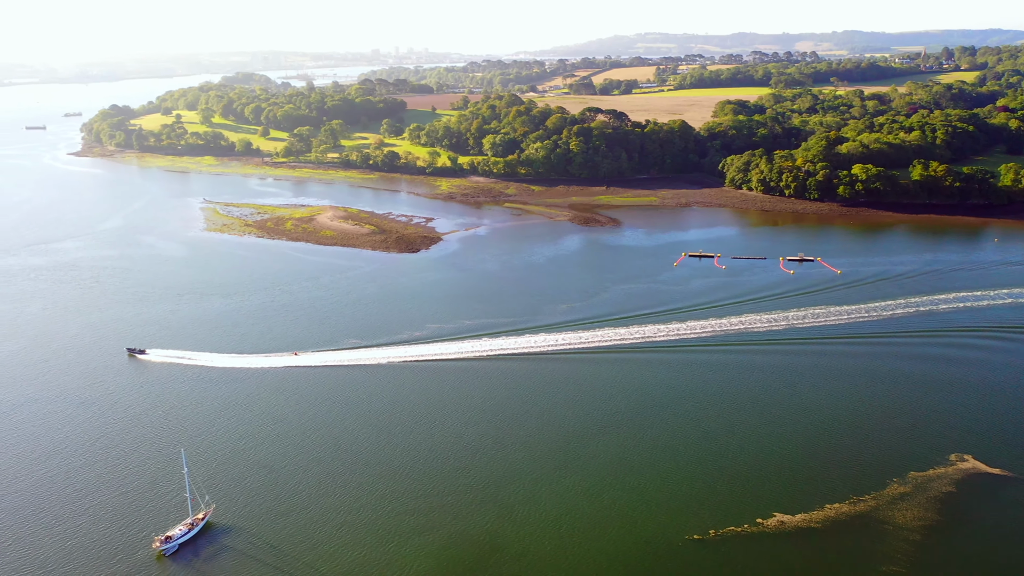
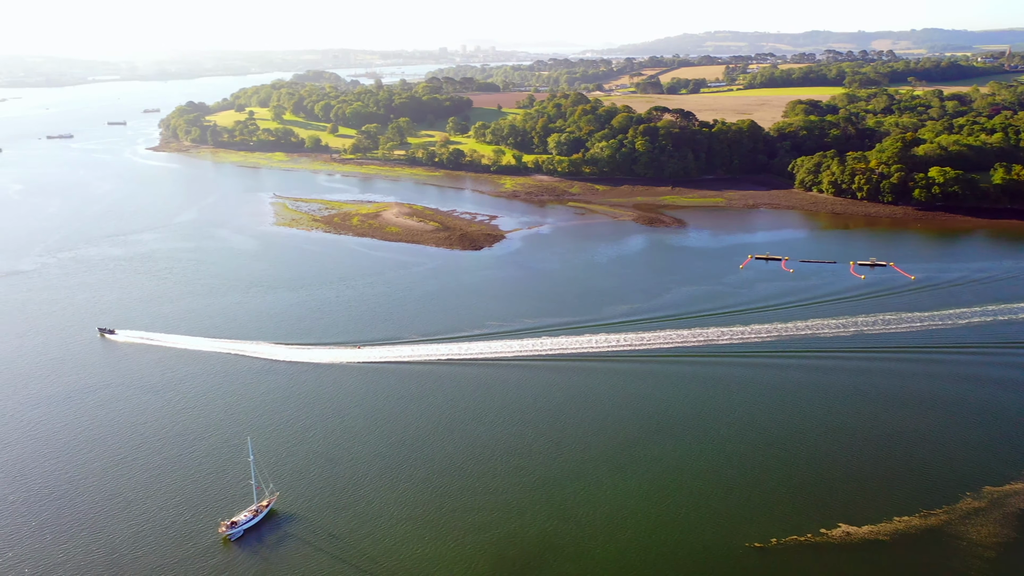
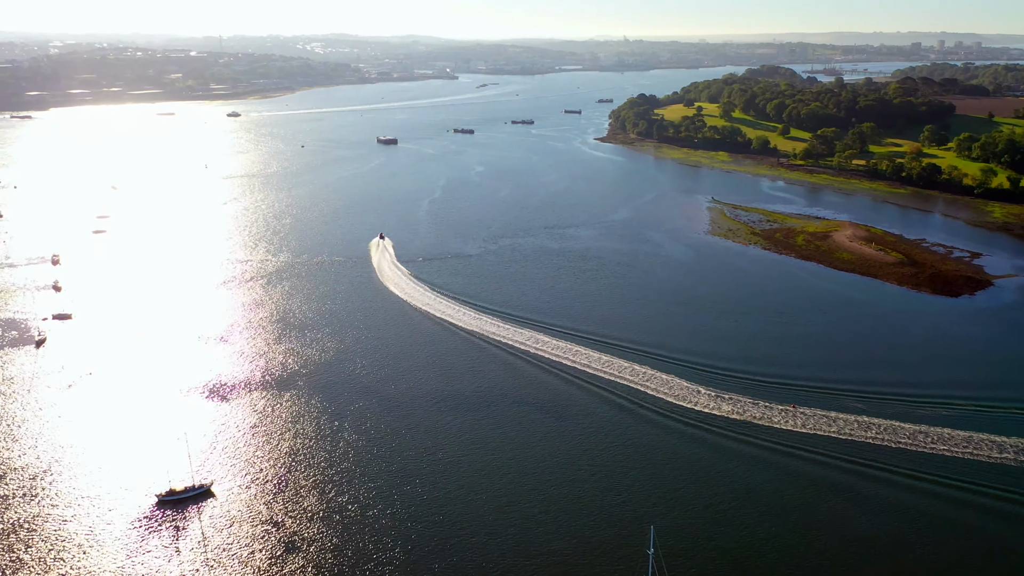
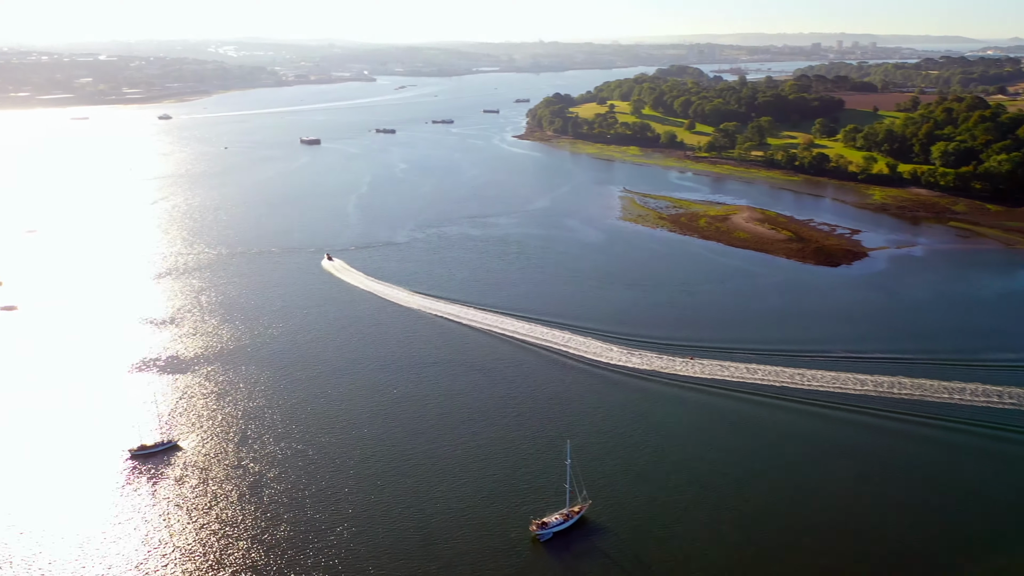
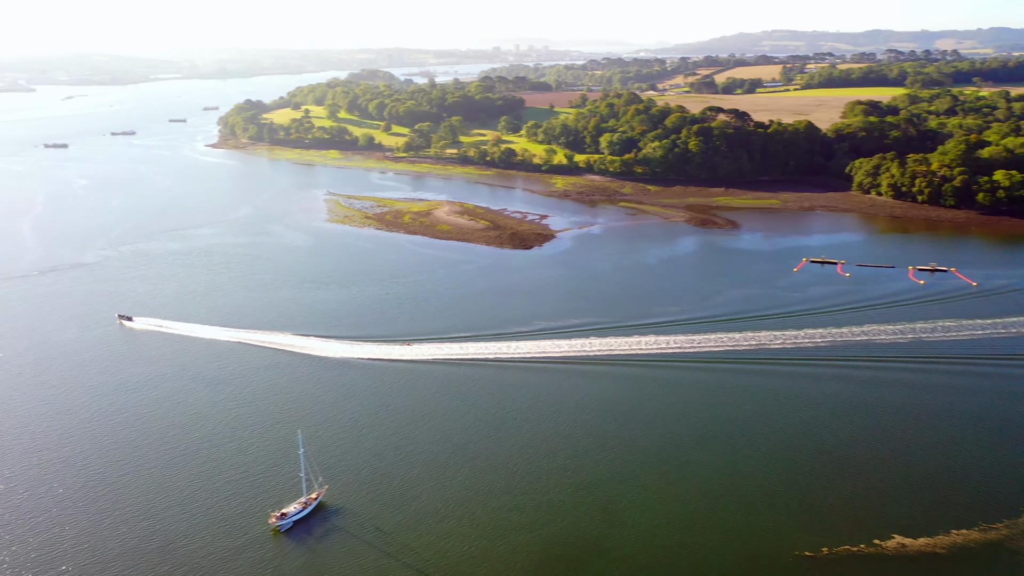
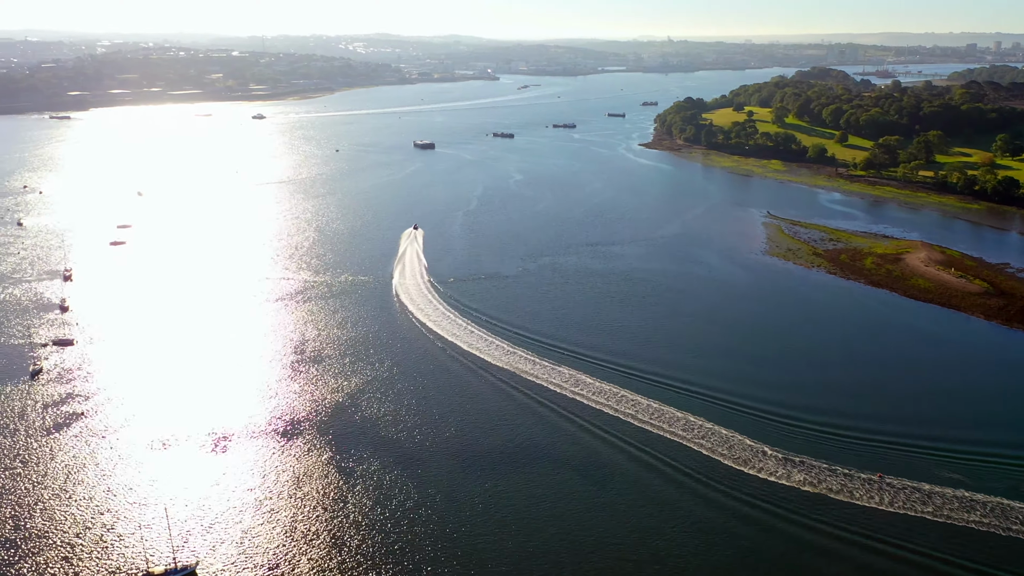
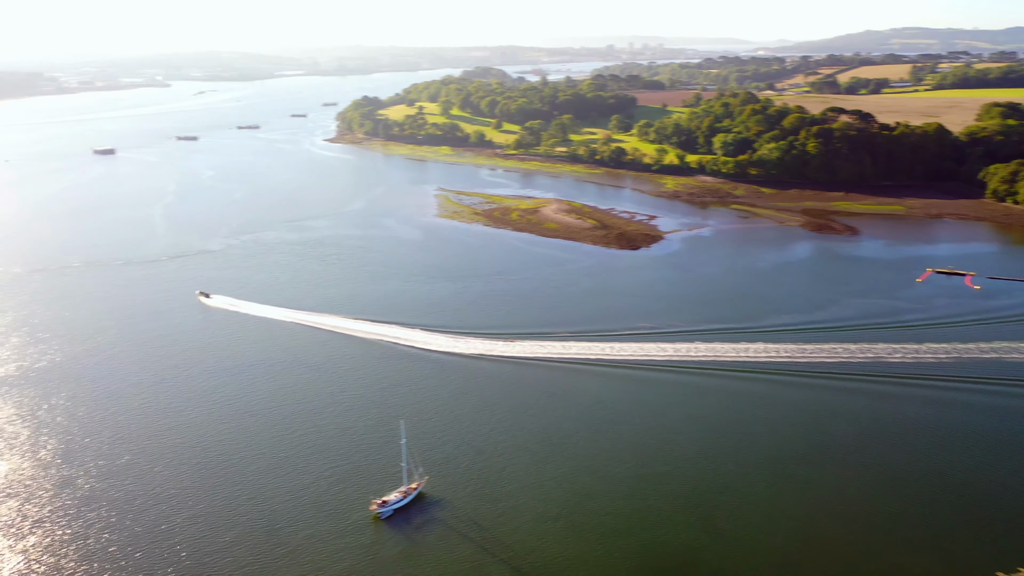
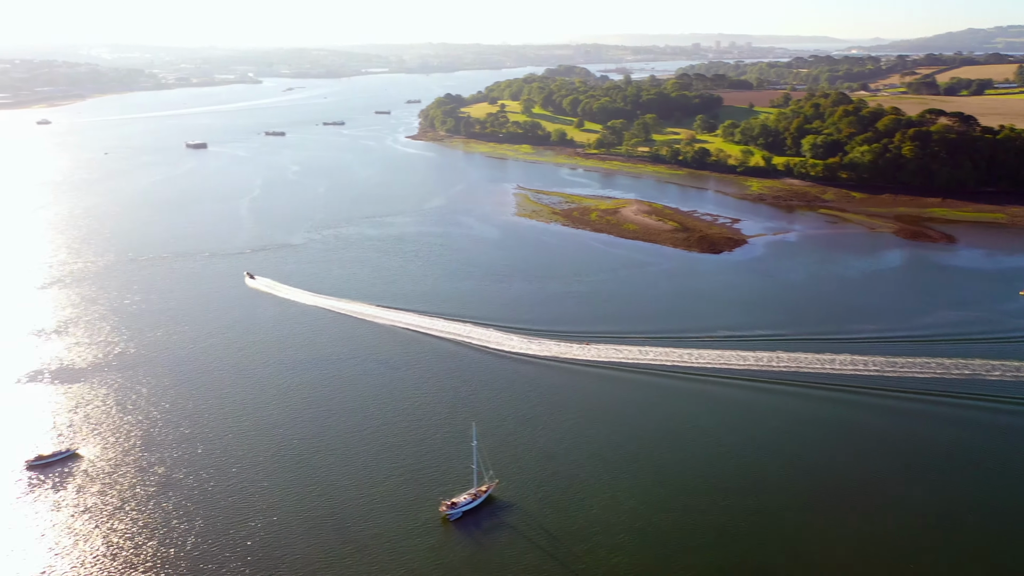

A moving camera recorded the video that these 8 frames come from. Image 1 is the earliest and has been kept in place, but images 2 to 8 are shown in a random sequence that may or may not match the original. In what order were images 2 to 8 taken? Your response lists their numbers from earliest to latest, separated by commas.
2, 5, 7, 8, 4, 3, 6
